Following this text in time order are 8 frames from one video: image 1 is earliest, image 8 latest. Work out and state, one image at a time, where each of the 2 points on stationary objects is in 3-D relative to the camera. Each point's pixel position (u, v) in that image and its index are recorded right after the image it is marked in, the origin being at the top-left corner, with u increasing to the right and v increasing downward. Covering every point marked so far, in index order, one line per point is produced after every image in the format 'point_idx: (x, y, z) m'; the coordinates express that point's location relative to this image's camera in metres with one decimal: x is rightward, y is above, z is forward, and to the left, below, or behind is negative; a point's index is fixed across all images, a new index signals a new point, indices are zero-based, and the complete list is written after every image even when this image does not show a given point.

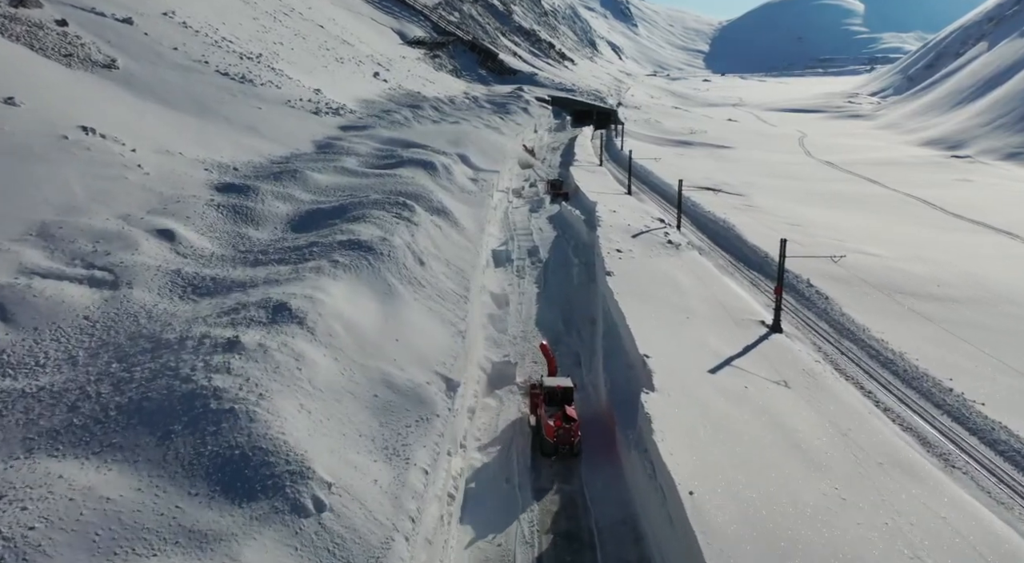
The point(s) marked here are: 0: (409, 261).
0: (-1.5, +0.3, +12.0) m
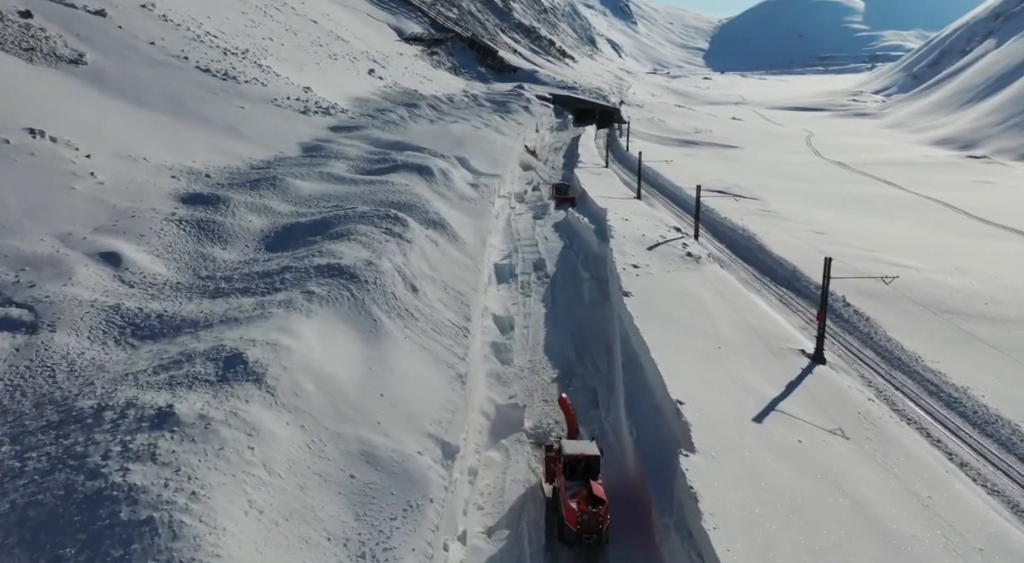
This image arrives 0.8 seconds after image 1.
0: (-1.4, -0.1, +10.2) m
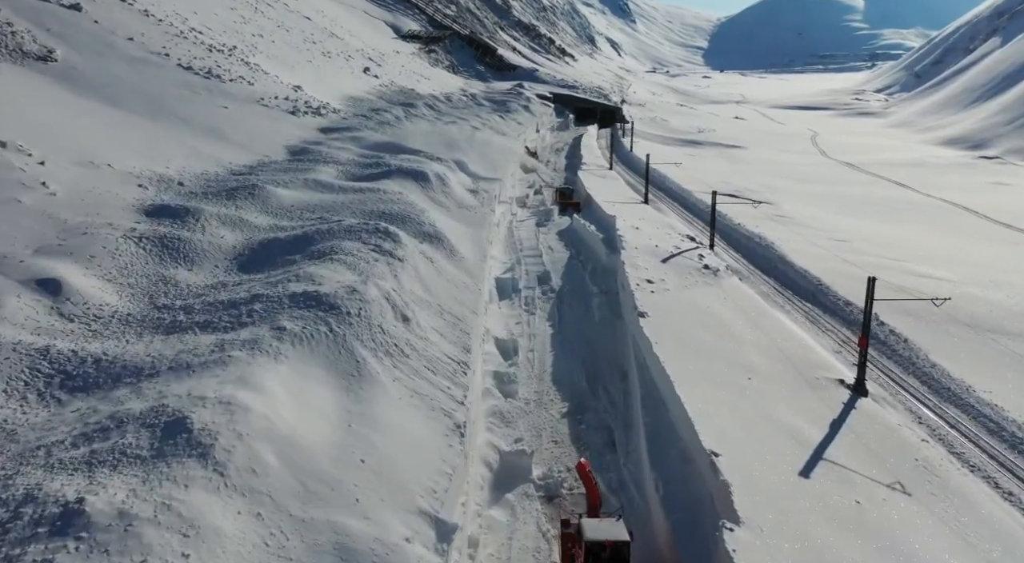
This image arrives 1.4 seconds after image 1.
0: (-1.4, -0.4, +8.8) m
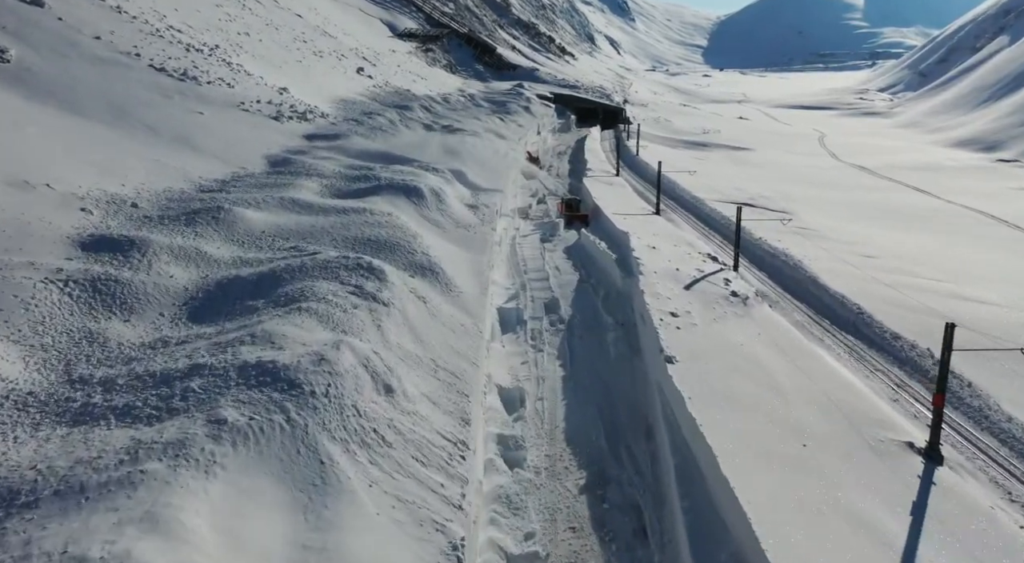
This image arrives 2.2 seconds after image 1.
0: (-1.3, -1.0, +6.9) m
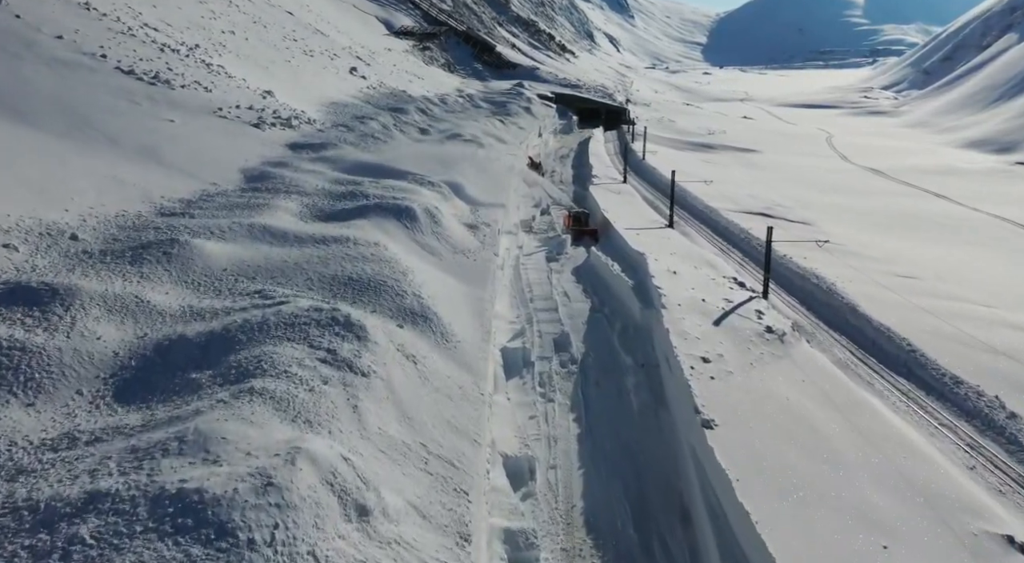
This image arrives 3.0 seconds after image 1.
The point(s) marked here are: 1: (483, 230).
0: (-1.2, -1.6, +5.1) m
1: (-0.6, +1.0, +16.1) m
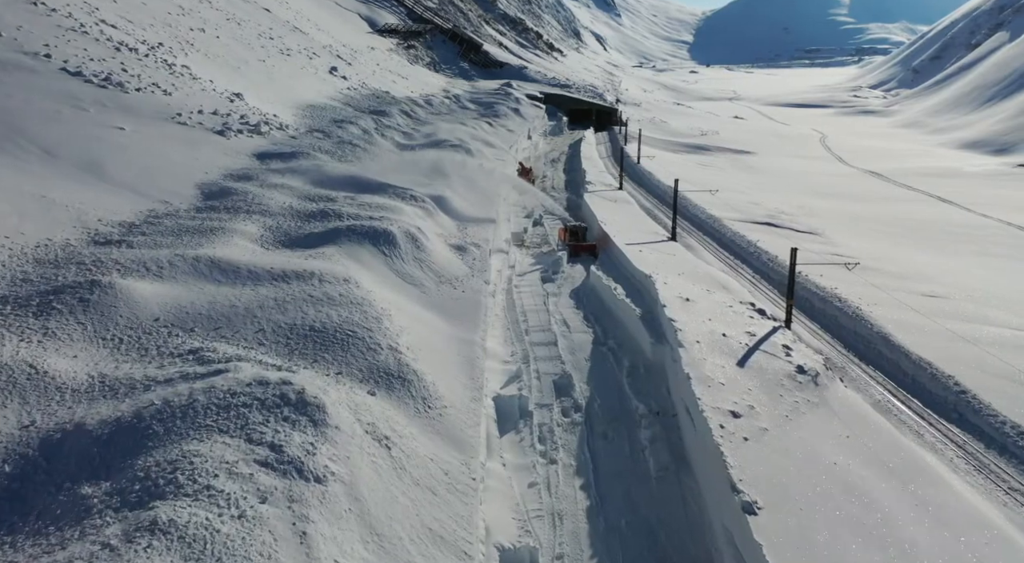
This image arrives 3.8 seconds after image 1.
0: (-1.1, -2.1, +3.3) m
1: (-0.7, +0.5, +14.3) m
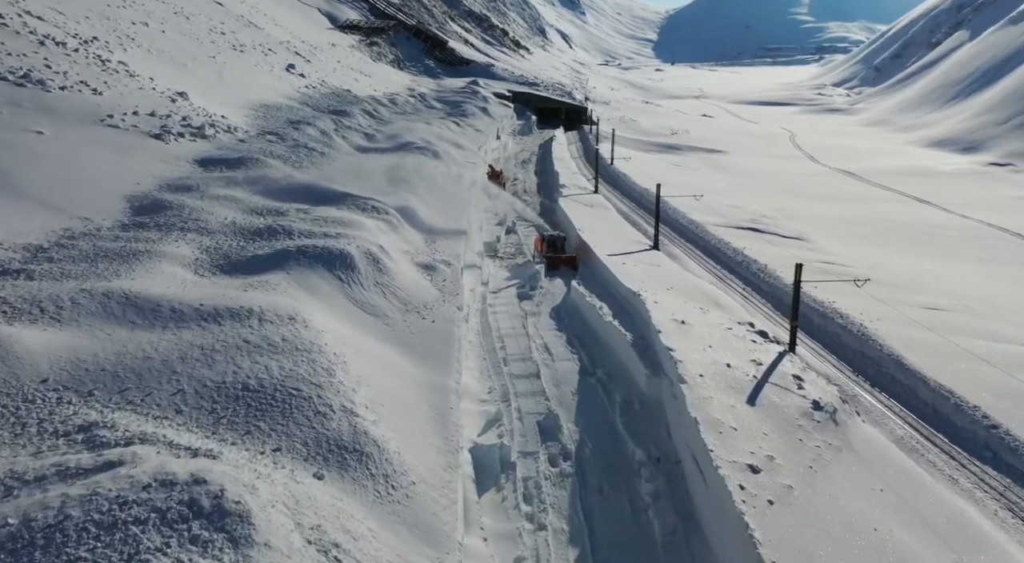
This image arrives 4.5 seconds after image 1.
0: (-1.0, -2.5, +1.7) m
1: (-1.1, +0.2, +12.7) m
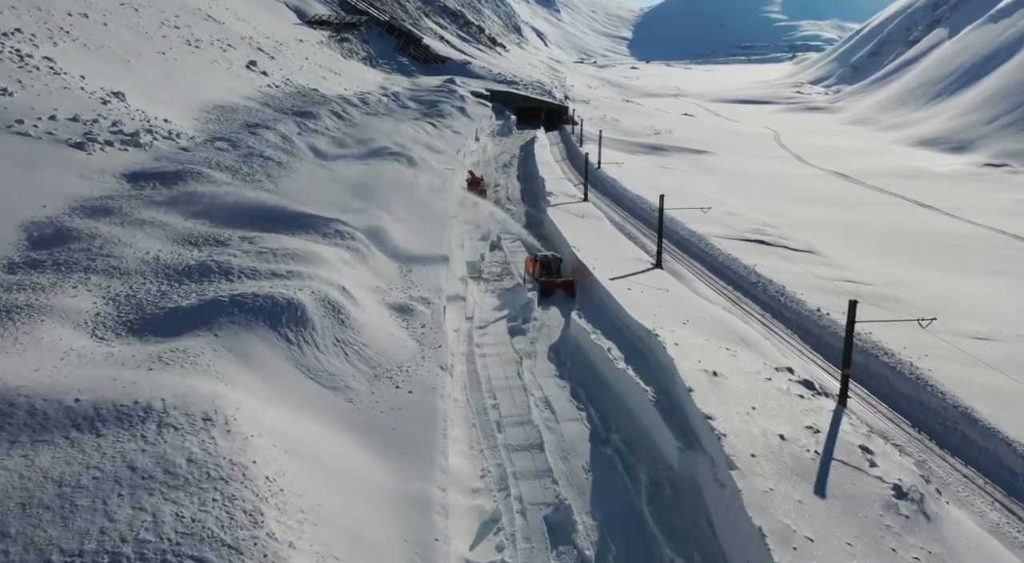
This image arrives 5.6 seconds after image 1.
0: (-0.8, -3.1, -0.7) m
1: (-1.2, -0.4, +10.3) m
